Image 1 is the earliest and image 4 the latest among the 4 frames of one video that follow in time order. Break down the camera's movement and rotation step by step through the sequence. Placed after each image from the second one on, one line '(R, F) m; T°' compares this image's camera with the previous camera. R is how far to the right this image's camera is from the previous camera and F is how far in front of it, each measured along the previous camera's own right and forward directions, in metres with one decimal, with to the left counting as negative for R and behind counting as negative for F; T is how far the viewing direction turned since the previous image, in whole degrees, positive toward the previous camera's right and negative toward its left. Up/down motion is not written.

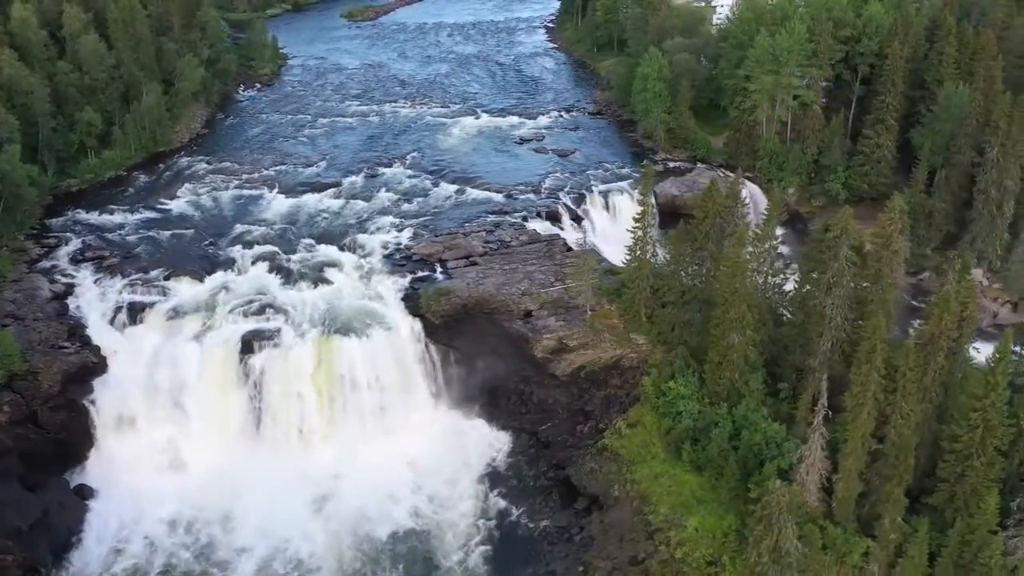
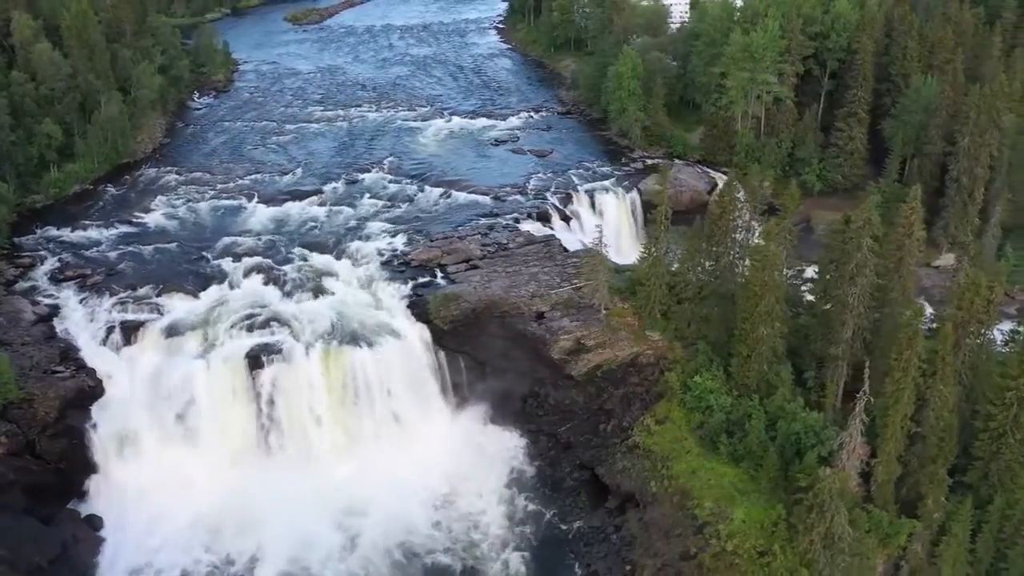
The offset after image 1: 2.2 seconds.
(-4.6, +0.4) m; +5°
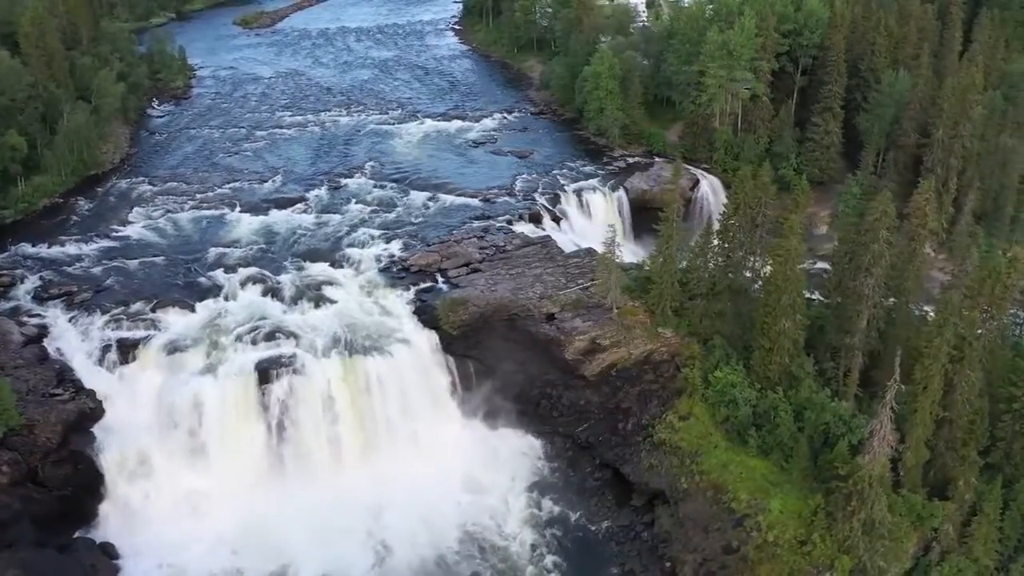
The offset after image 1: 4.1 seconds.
(-4.0, +0.4) m; +4°
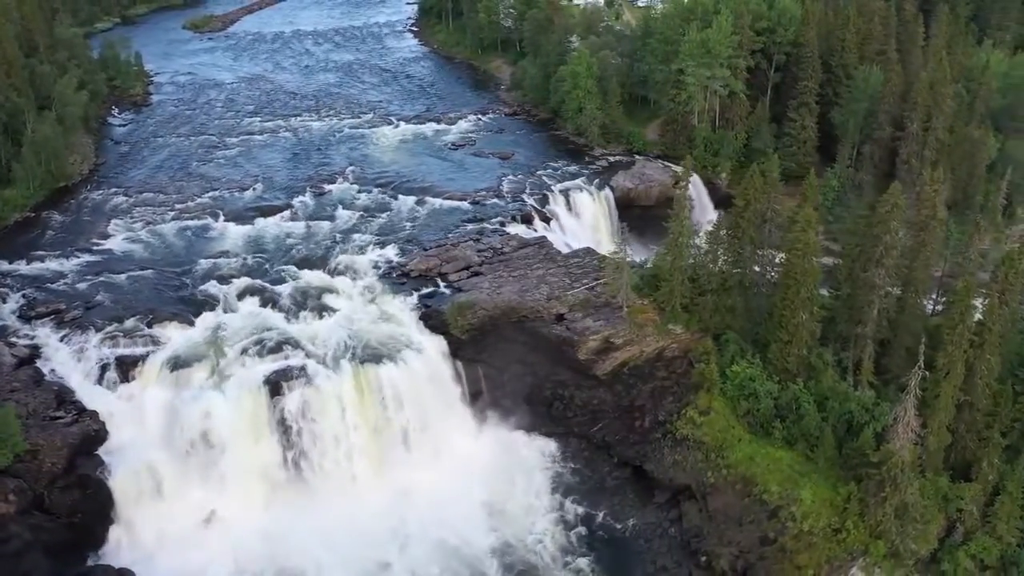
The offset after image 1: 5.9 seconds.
(-3.8, +0.4) m; +4°
